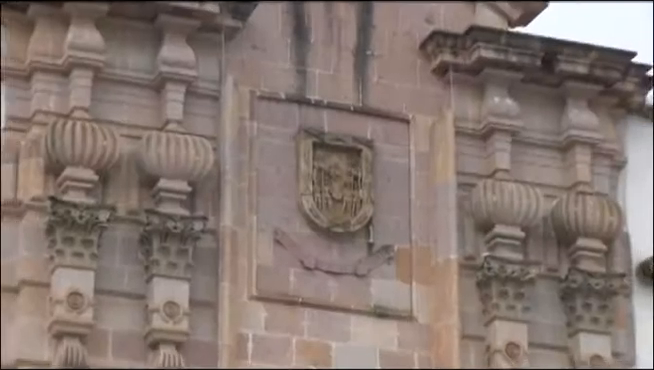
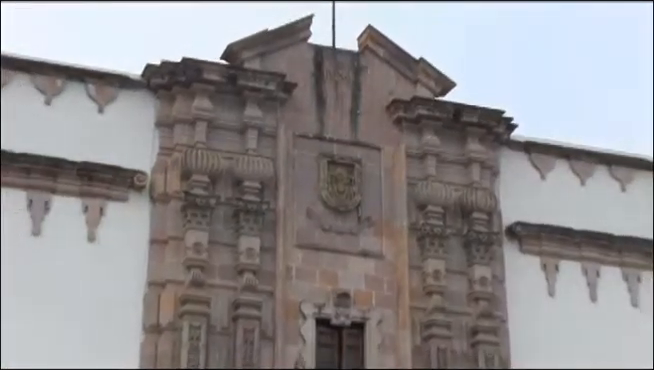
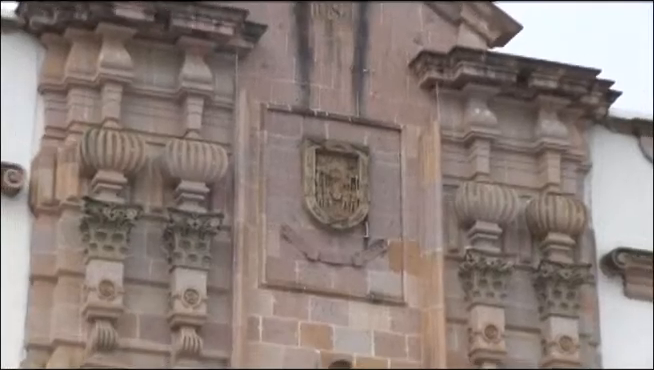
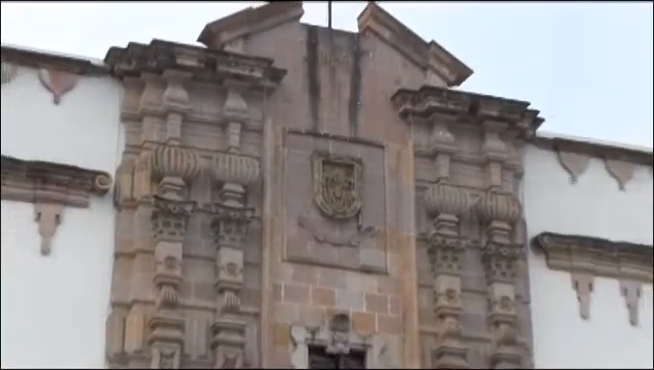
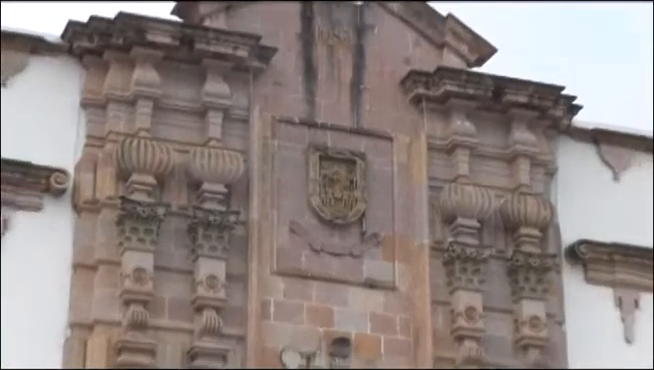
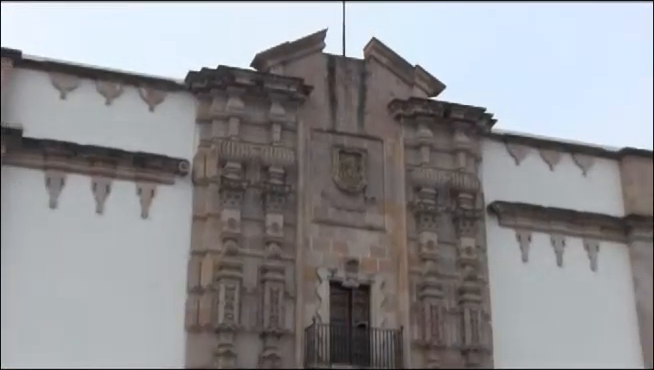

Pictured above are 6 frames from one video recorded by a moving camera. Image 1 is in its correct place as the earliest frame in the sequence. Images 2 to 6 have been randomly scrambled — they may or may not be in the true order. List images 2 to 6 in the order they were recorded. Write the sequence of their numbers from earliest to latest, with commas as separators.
3, 5, 4, 2, 6
